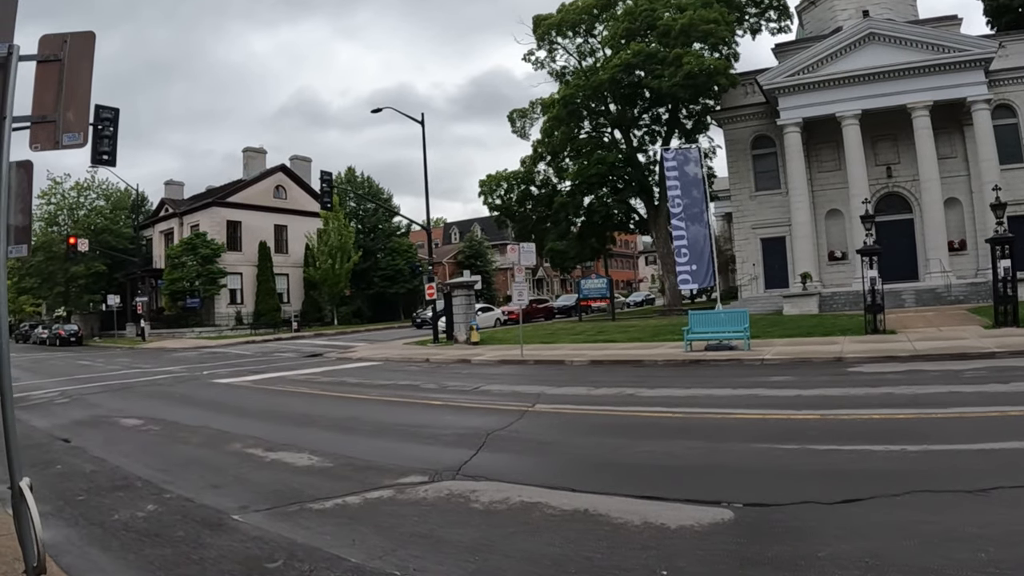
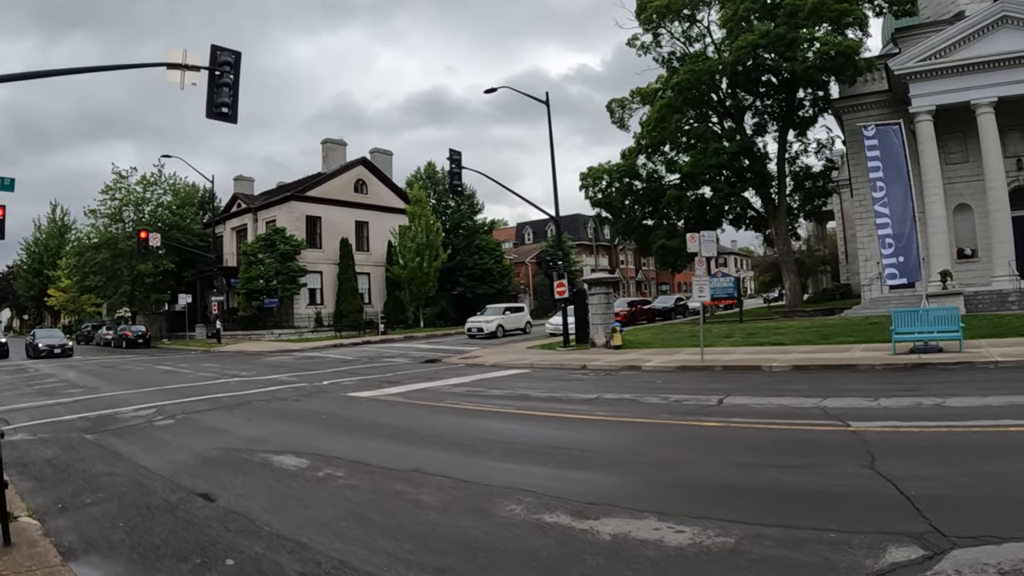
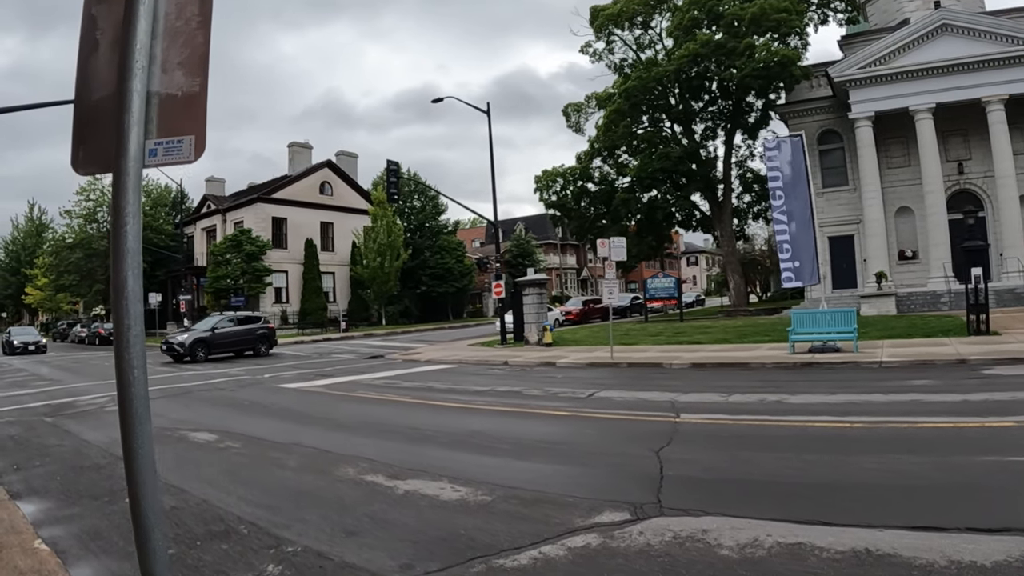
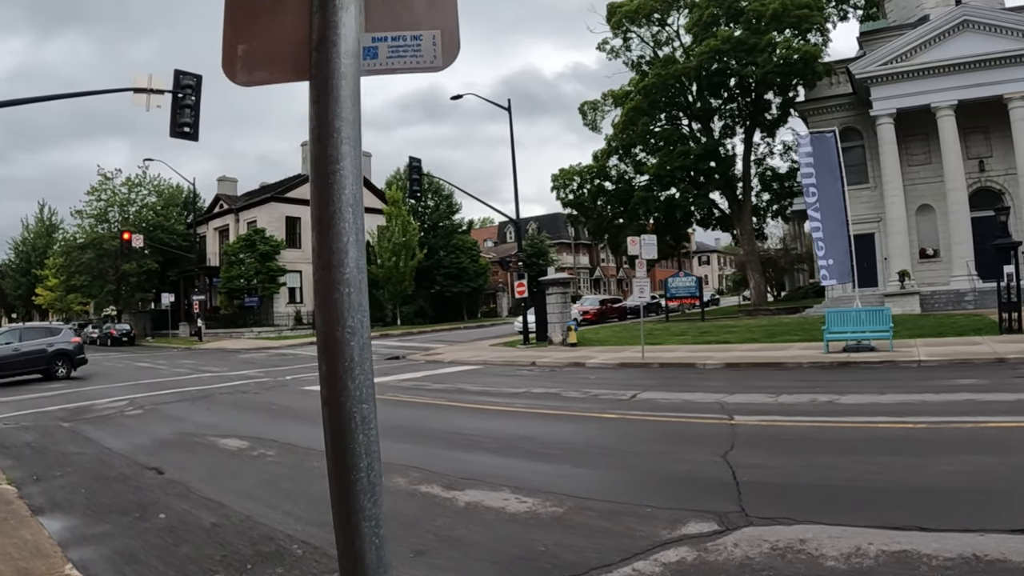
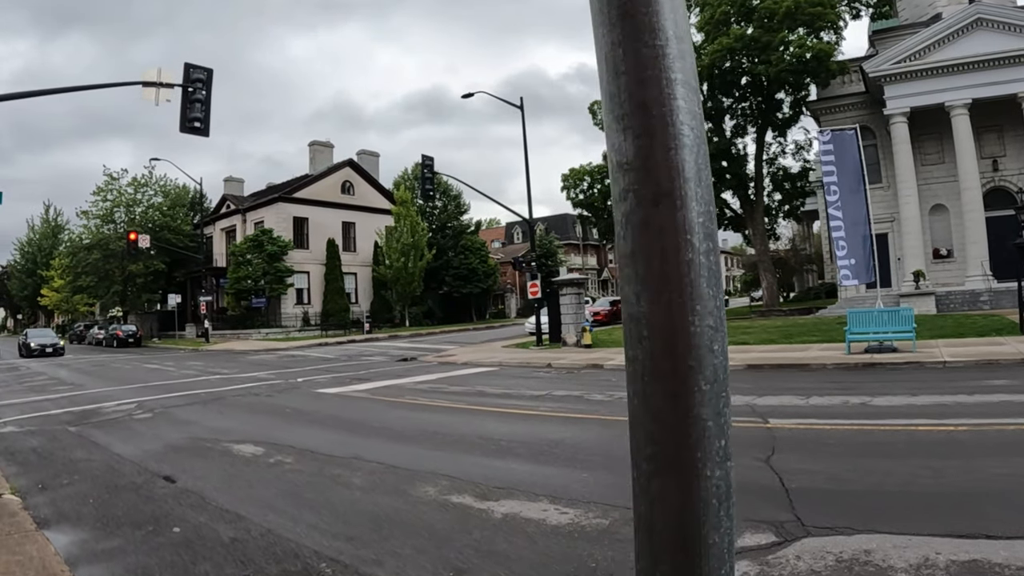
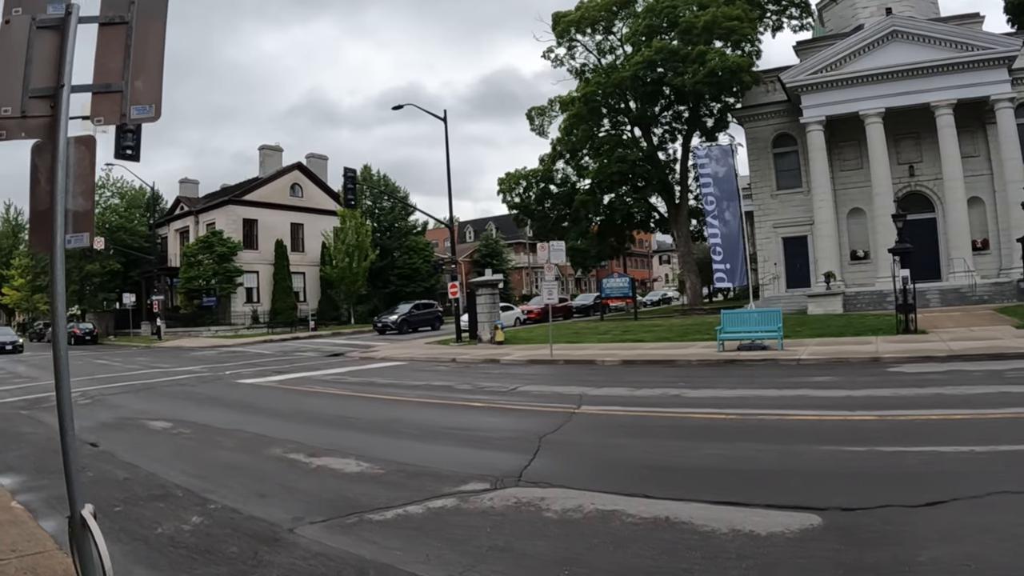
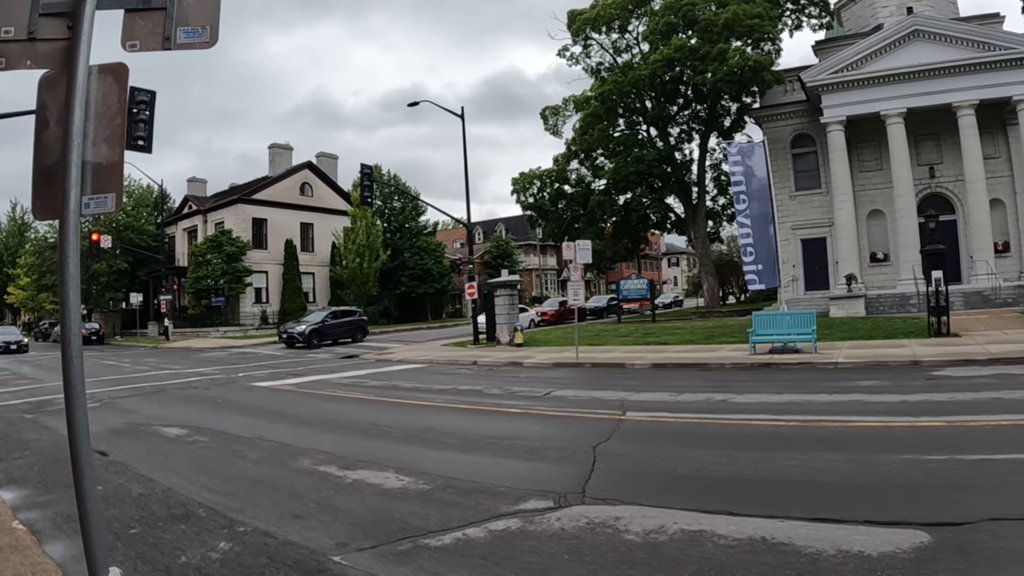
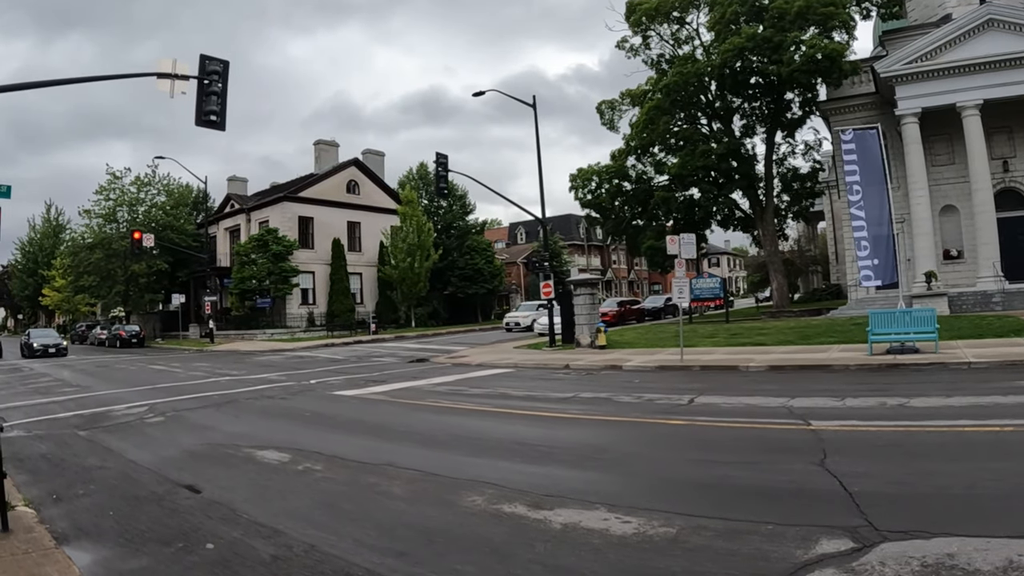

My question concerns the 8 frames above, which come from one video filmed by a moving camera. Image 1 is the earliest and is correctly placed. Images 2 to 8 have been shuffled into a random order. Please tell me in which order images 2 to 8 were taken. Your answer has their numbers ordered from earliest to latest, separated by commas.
6, 7, 3, 4, 5, 8, 2
